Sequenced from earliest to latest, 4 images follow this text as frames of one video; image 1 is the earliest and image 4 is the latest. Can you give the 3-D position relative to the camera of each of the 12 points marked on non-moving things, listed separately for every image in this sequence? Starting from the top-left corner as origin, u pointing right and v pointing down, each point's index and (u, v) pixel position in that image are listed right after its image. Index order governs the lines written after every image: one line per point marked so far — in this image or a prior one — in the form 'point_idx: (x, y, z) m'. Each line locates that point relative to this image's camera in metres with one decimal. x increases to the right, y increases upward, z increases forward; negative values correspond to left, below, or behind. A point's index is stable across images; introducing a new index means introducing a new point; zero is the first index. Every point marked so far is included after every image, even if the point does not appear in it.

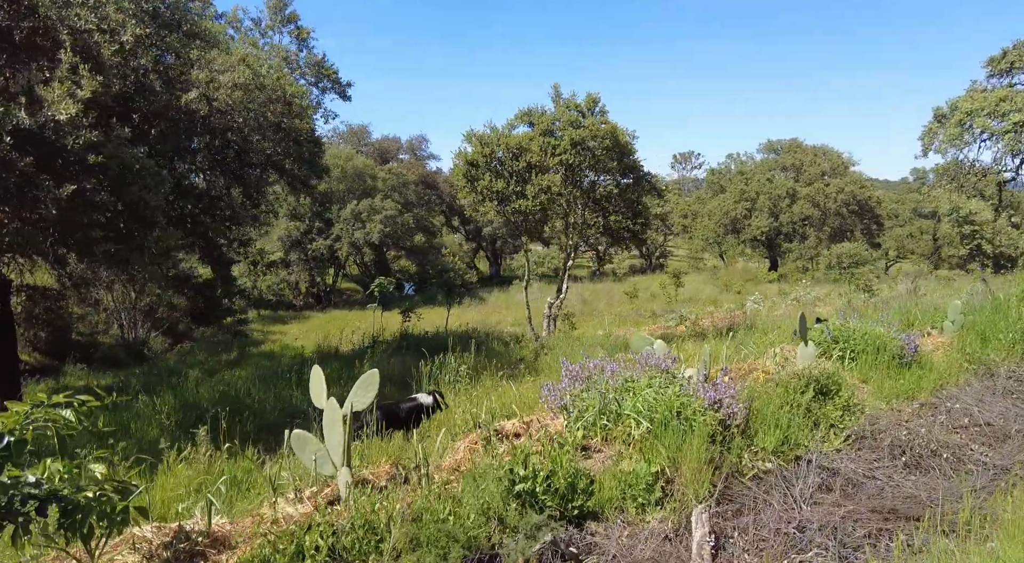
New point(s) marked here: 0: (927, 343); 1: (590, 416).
0: (+4.3, -0.6, +7.5) m
1: (+0.5, -0.9, +4.7) m
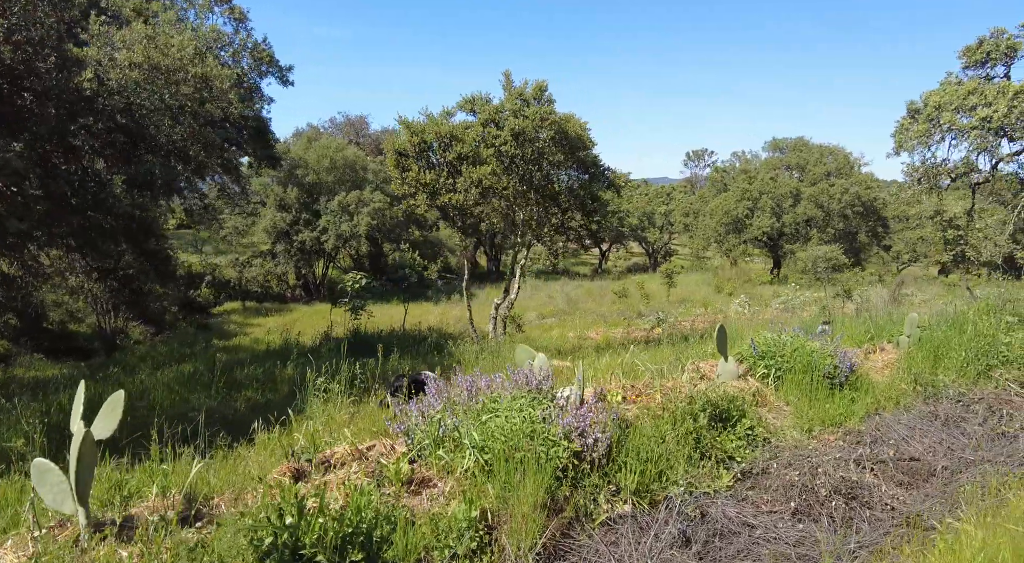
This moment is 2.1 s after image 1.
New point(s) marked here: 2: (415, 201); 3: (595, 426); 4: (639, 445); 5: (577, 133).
0: (+3.4, -0.7, +6.8) m
1: (-0.5, -0.9, +4.0) m
2: (-1.4, +1.1, +10.1) m
3: (+0.5, -0.8, +4.1) m
4: (+0.7, -0.9, +4.1) m
5: (+0.8, +1.9, +9.5) m
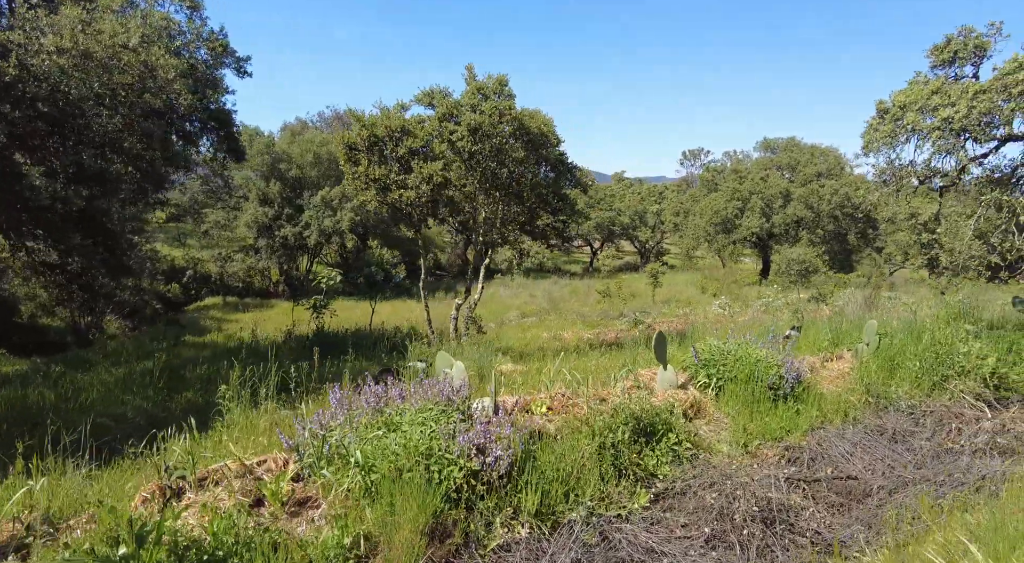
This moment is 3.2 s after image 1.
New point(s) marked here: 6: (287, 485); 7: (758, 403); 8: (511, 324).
0: (+2.8, -0.8, +6.5) m
1: (-1.0, -0.9, +3.7) m
2: (-1.9, +1.1, +9.8) m
3: (-0.1, -0.8, +3.8) m
4: (+0.2, -1.0, +3.8) m
5: (+0.3, +1.9, +9.2) m
6: (-1.1, -1.0, +3.6) m
7: (+1.8, -0.9, +5.3) m
8: (0.0, -1.1, +18.6) m
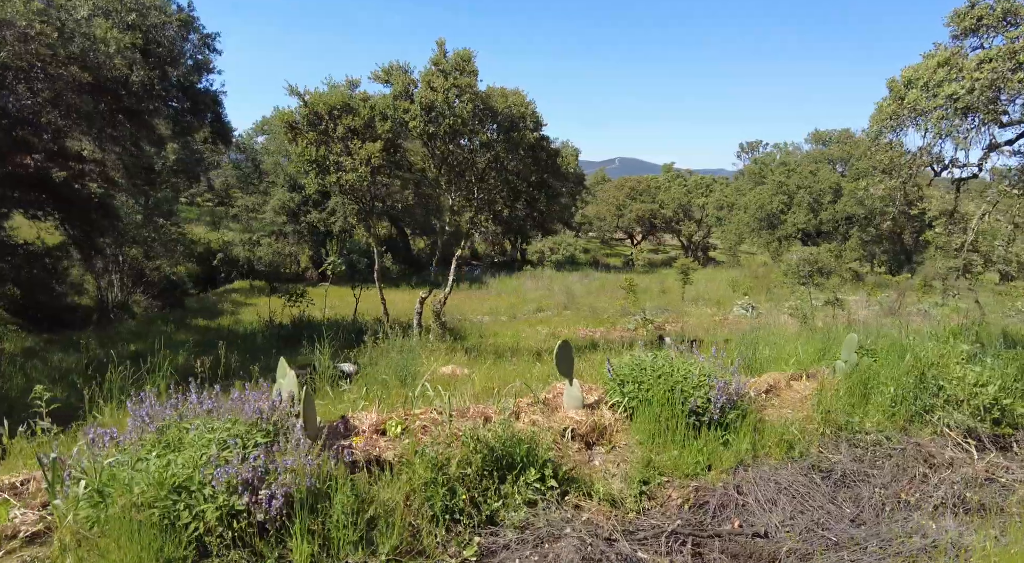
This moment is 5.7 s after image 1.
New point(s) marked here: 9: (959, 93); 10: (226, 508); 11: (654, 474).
0: (+2.1, -0.8, +5.6) m
1: (-1.9, -0.9, +3.1) m
2: (-2.3, +1.3, +9.1) m
3: (-1.0, -0.8, +3.0) m
4: (-0.7, -0.9, +3.1) m
5: (-0.1, +2.0, +8.3) m
6: (-2.0, -1.0, +3.0) m
7: (+1.0, -0.9, +4.4) m
8: (+0.2, -0.9, +17.8) m
9: (+3.5, +1.5, +5.8) m
10: (-1.1, -0.9, +2.9) m
11: (+0.8, -1.1, +4.1) m
